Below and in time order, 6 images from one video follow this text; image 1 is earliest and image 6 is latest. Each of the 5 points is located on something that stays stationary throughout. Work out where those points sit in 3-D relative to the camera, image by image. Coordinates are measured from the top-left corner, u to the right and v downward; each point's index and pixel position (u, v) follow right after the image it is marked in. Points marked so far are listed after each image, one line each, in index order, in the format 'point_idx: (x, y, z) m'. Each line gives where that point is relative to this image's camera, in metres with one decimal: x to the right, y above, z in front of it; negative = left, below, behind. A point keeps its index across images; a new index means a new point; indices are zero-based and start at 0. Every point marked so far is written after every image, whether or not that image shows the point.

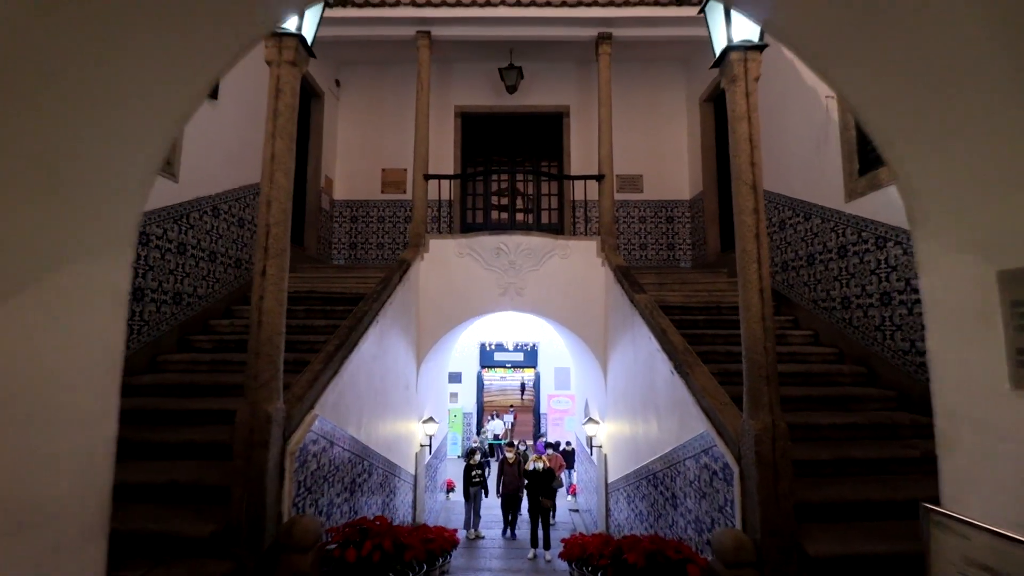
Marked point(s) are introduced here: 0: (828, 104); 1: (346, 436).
0: (+2.9, +1.7, +4.1) m
1: (-1.1, -1.0, +3.0) m
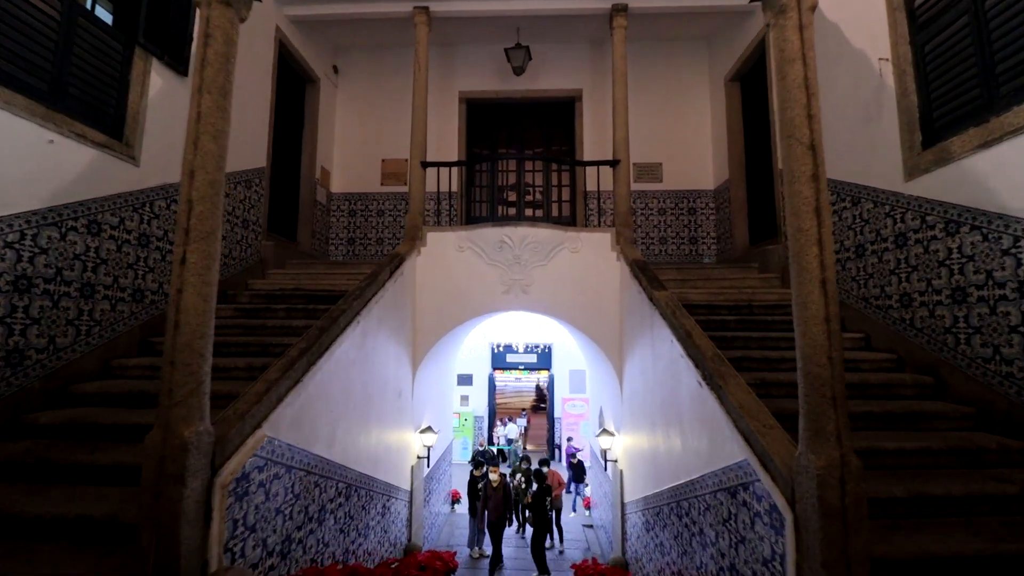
0: (+2.9, +1.7, +3.5) m
1: (-1.1, -1.0, +2.6) m
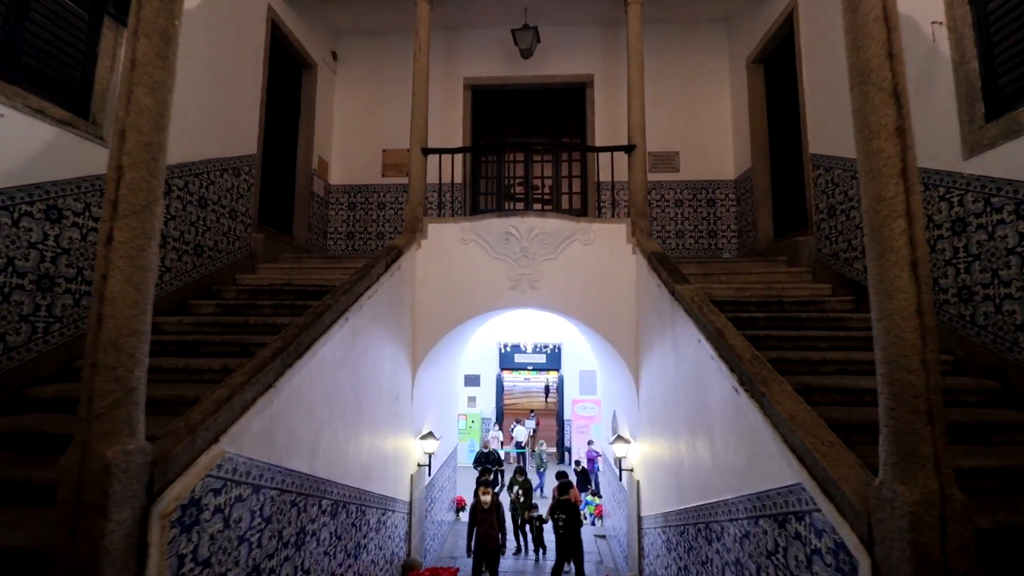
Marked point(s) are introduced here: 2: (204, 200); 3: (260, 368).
0: (+2.9, +1.8, +3.1) m
1: (-1.1, -0.9, +2.2) m
2: (-2.7, +0.8, +4.0) m
3: (-1.2, -0.4, +2.1) m
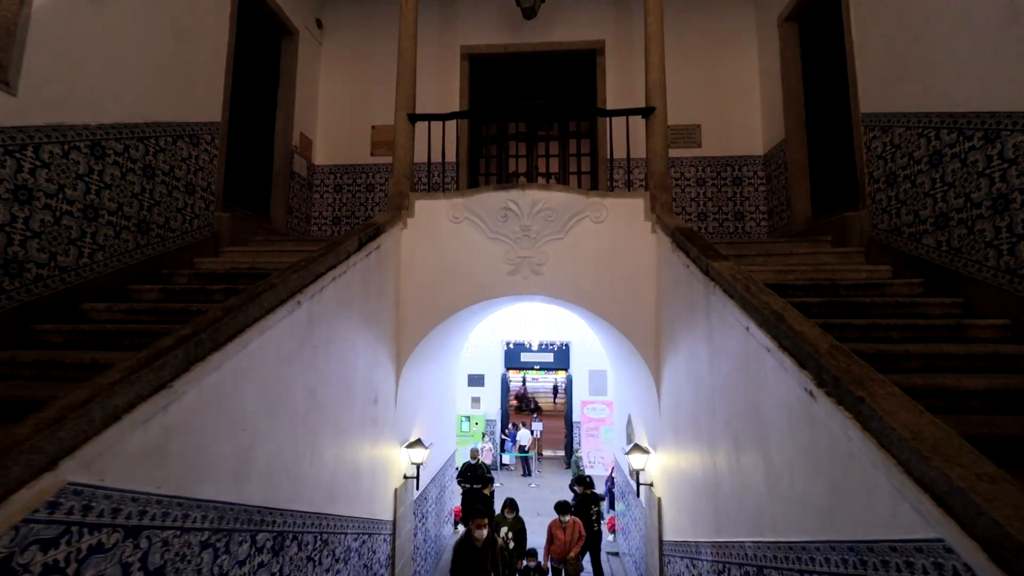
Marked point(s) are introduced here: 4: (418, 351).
0: (+2.9, +1.9, +2.5) m
1: (-1.2, -0.8, +1.7) m
2: (-2.7, +0.9, +3.4) m
3: (-1.2, -0.2, +1.5) m
4: (-0.8, -0.5, +3.9) m
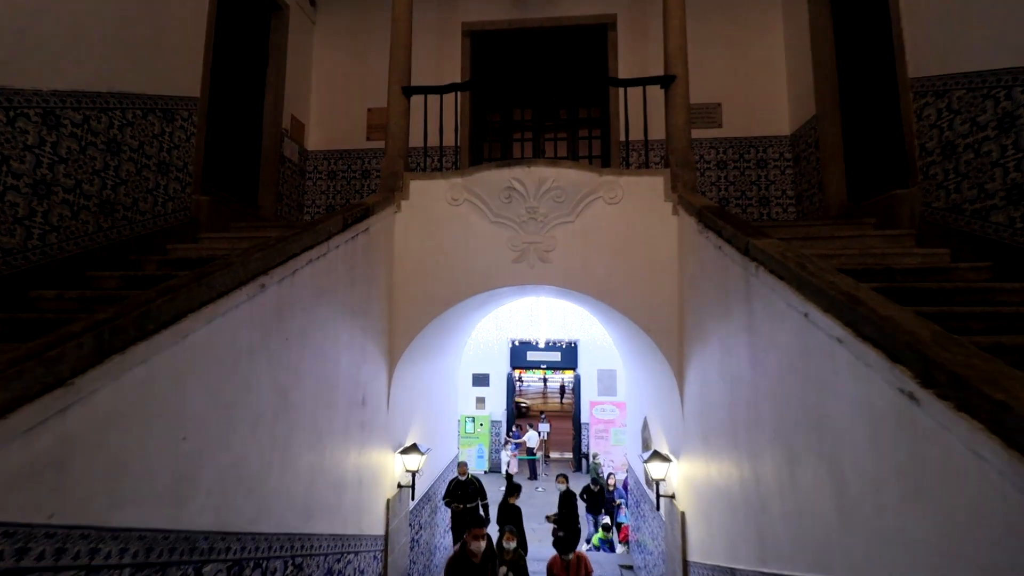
0: (+2.9, +2.0, +2.0) m
1: (-1.1, -0.7, +1.3) m
2: (-2.7, +1.0, +3.1) m
3: (-1.2, -0.2, +1.2) m
4: (-0.8, -0.5, +3.6) m
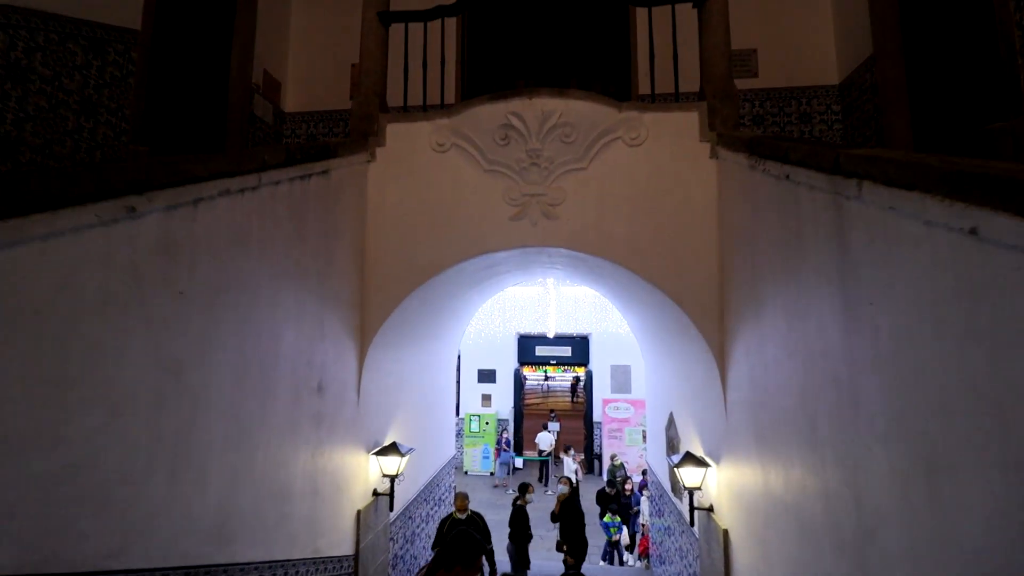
0: (+2.8, +2.2, +1.3) m
1: (-1.2, -0.5, +0.7) m
2: (-2.7, +1.2, +2.5) m
3: (-1.3, +0.1, +0.5) m
4: (-0.8, -0.2, +3.0) m
